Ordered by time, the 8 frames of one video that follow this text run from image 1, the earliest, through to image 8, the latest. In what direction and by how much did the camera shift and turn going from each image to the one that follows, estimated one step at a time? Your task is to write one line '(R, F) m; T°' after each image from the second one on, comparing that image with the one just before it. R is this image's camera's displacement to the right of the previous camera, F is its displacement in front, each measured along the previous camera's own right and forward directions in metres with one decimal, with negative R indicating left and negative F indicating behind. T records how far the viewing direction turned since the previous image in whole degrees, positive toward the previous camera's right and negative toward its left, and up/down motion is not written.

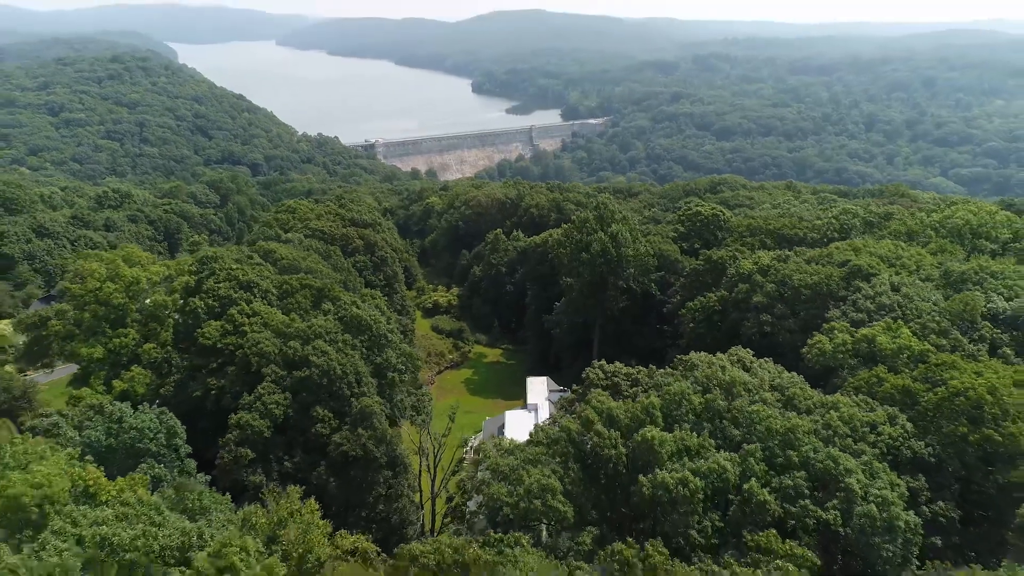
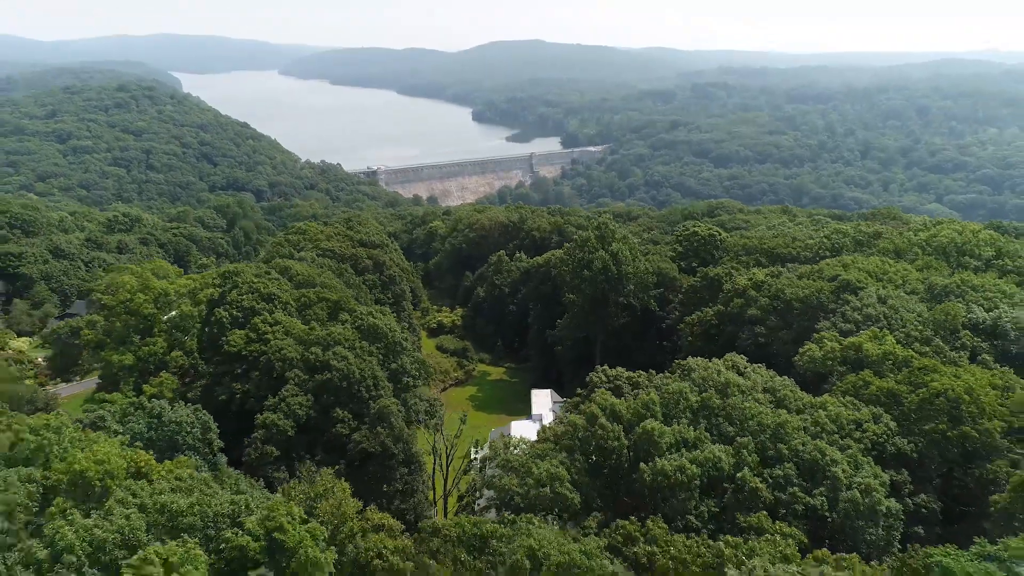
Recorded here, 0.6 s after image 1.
(-0.2, -0.9) m; 0°
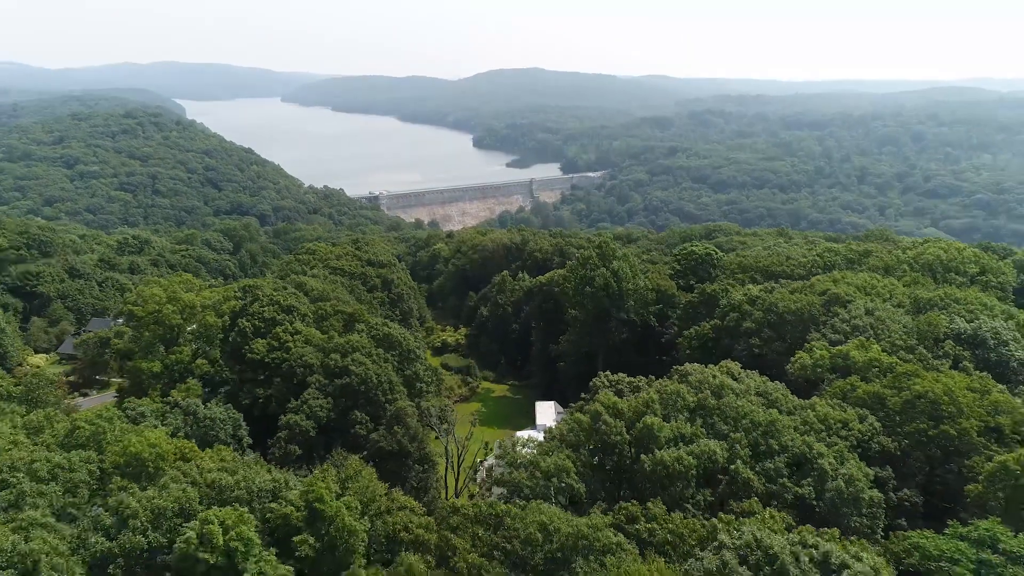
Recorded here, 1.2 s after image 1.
(-0.2, -0.9) m; 0°
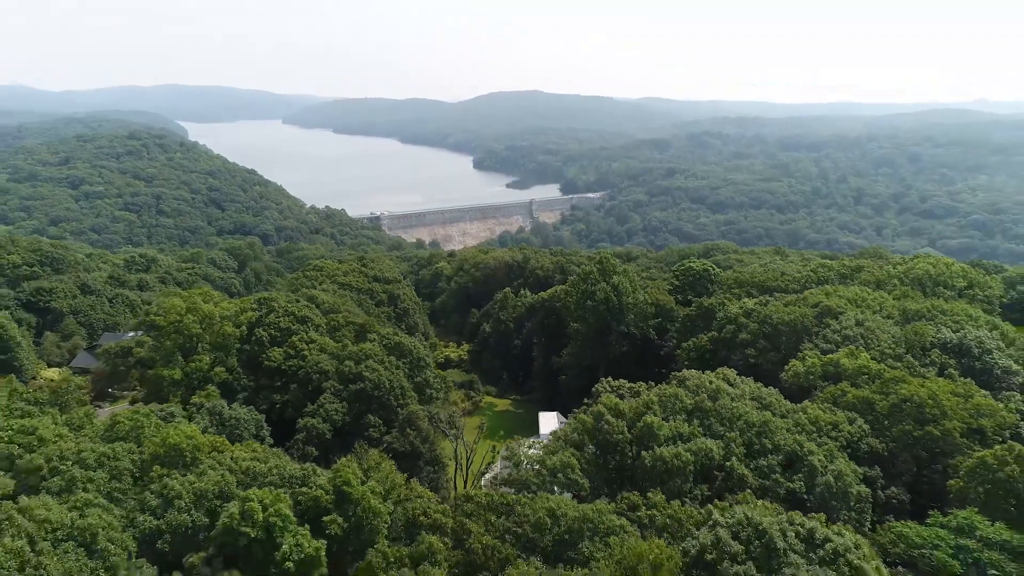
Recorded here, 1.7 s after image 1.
(-0.2, -0.8) m; 0°
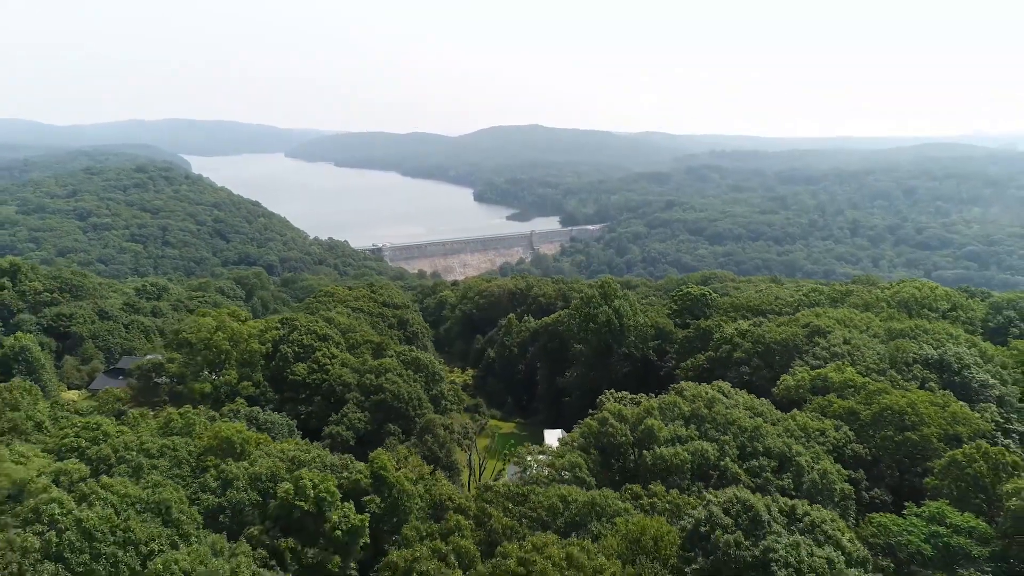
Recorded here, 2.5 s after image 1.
(-0.3, -1.3) m; 0°
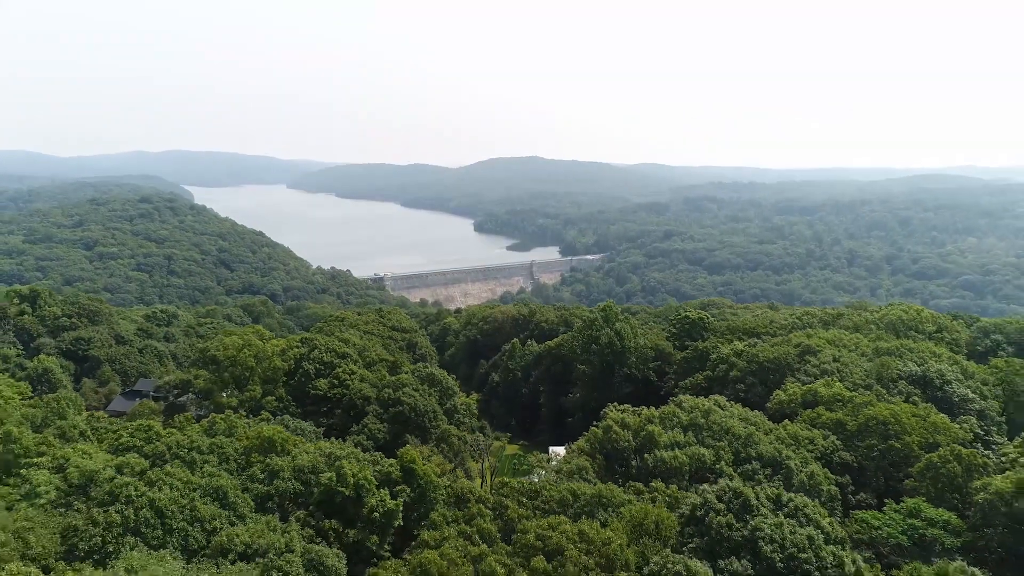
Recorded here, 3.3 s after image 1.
(-0.3, -1.3) m; 0°
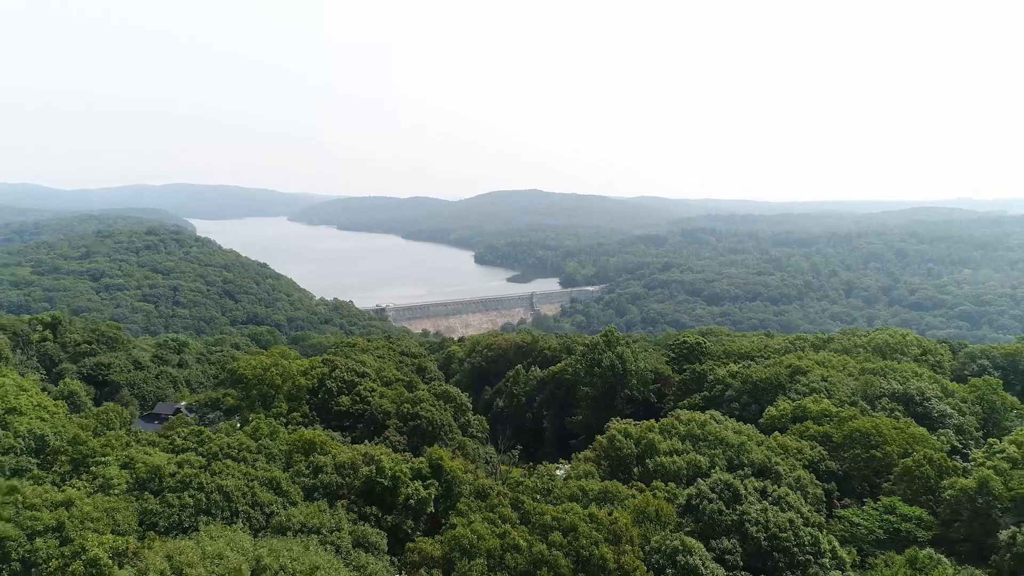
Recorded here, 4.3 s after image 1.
(-0.3, -1.6) m; 0°
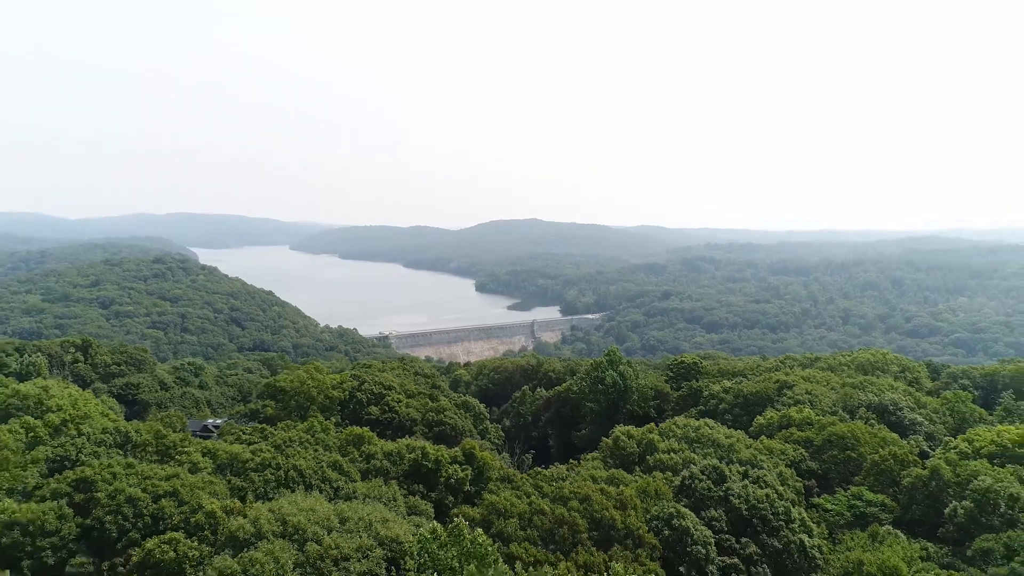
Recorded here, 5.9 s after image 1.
(-0.5, -2.4) m; 0°
